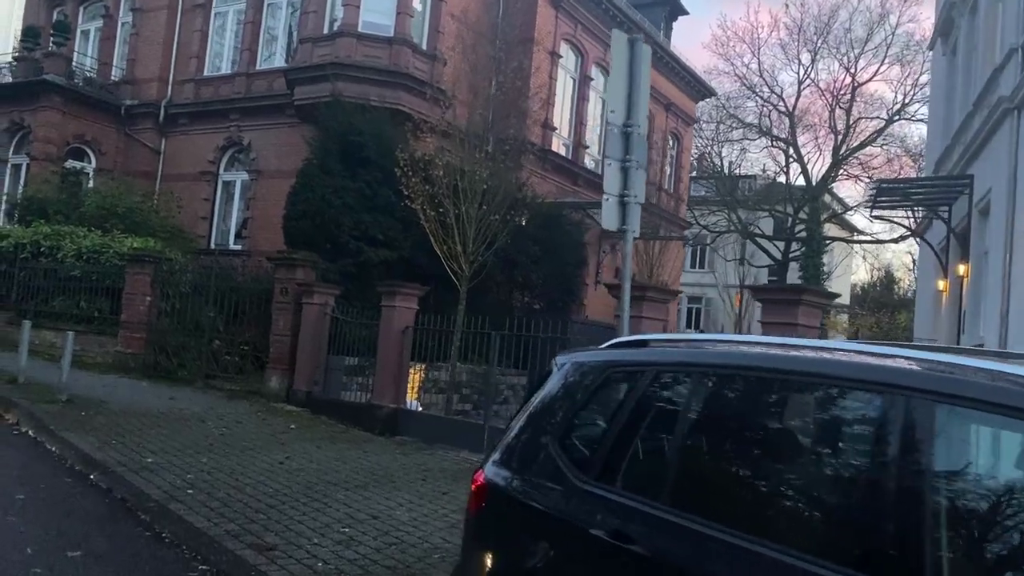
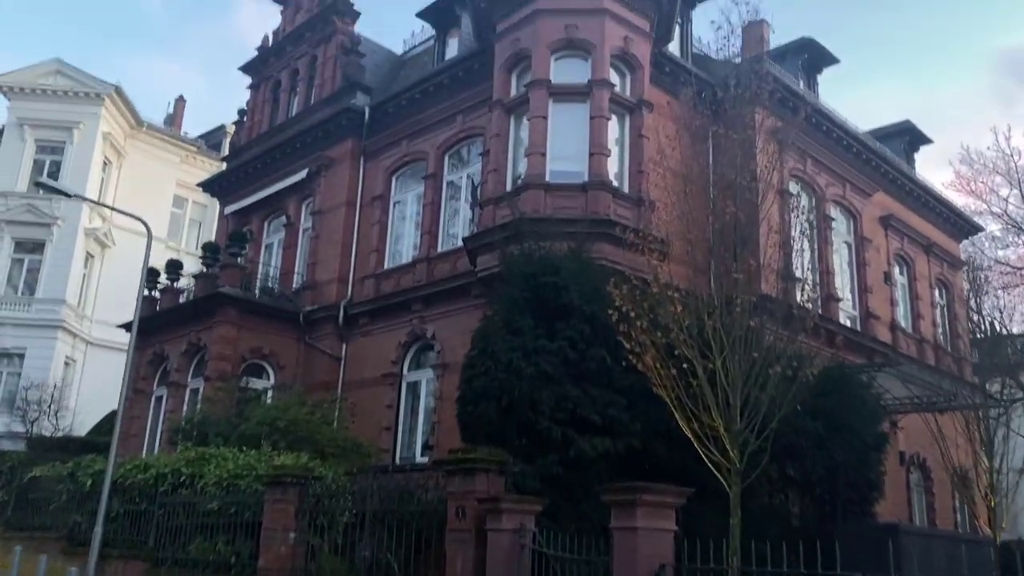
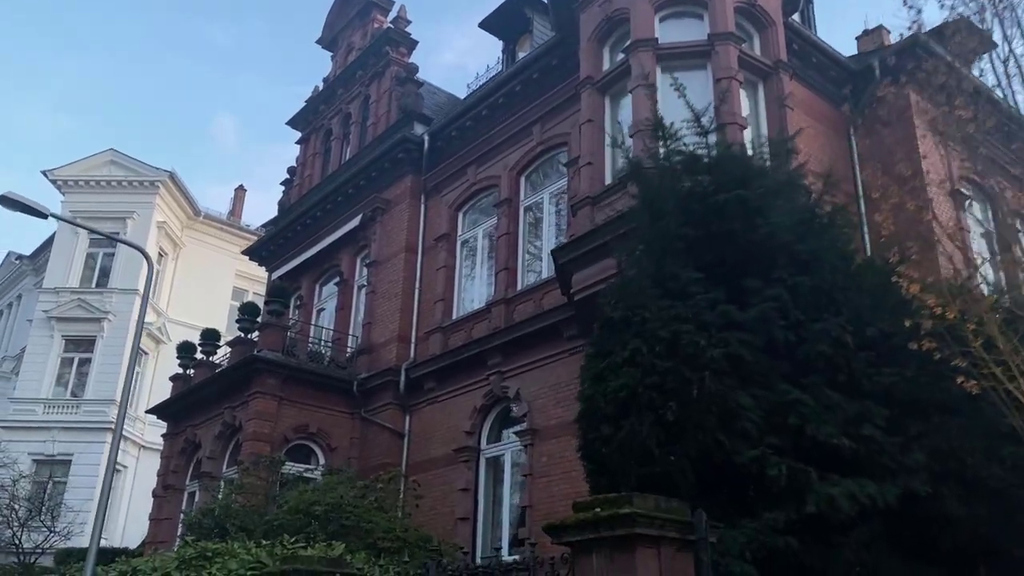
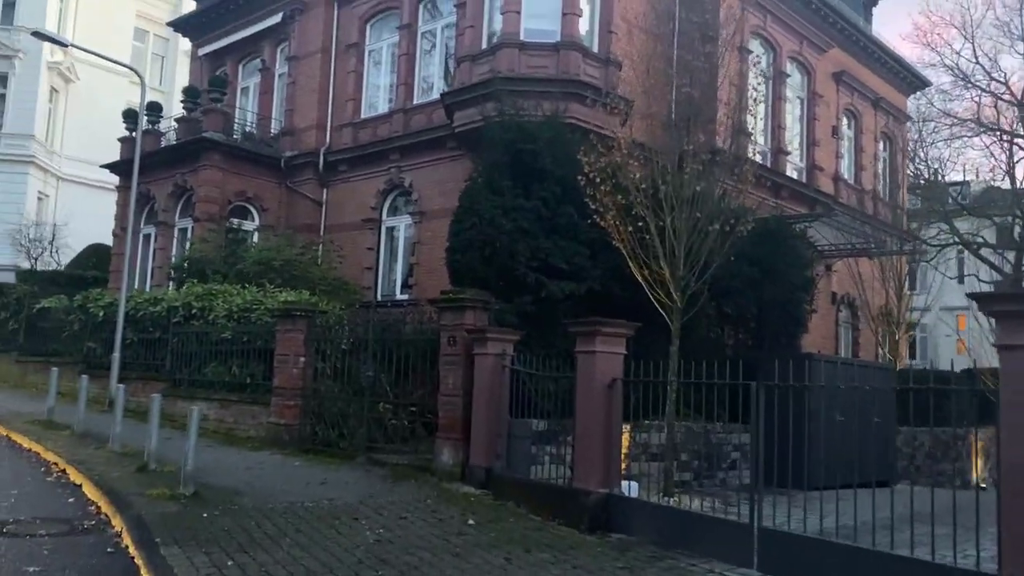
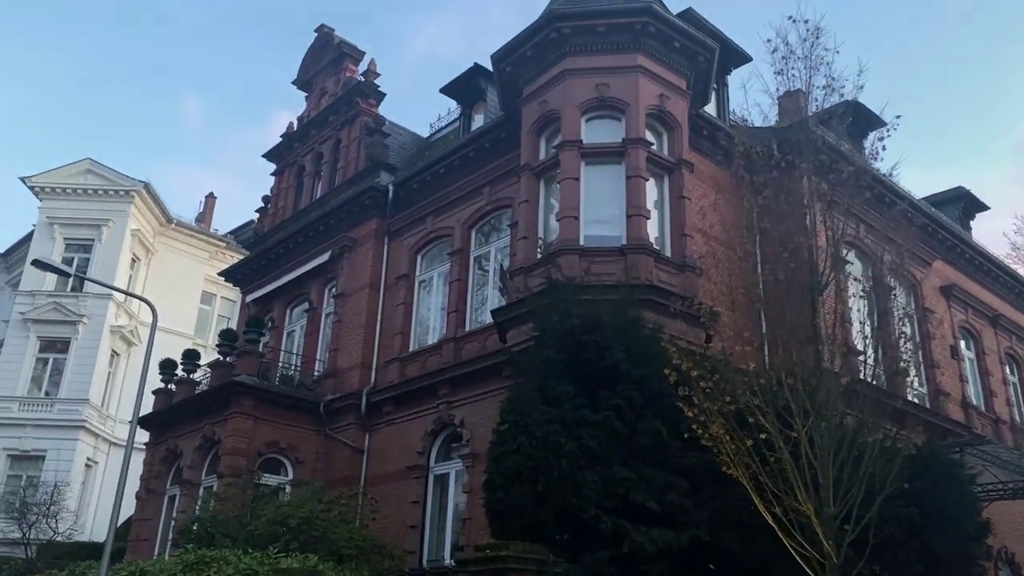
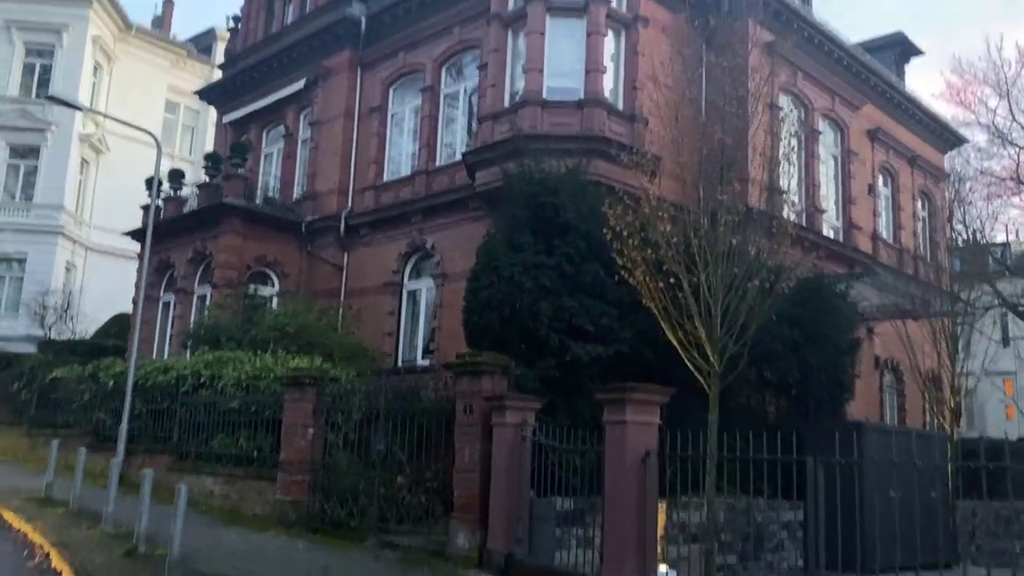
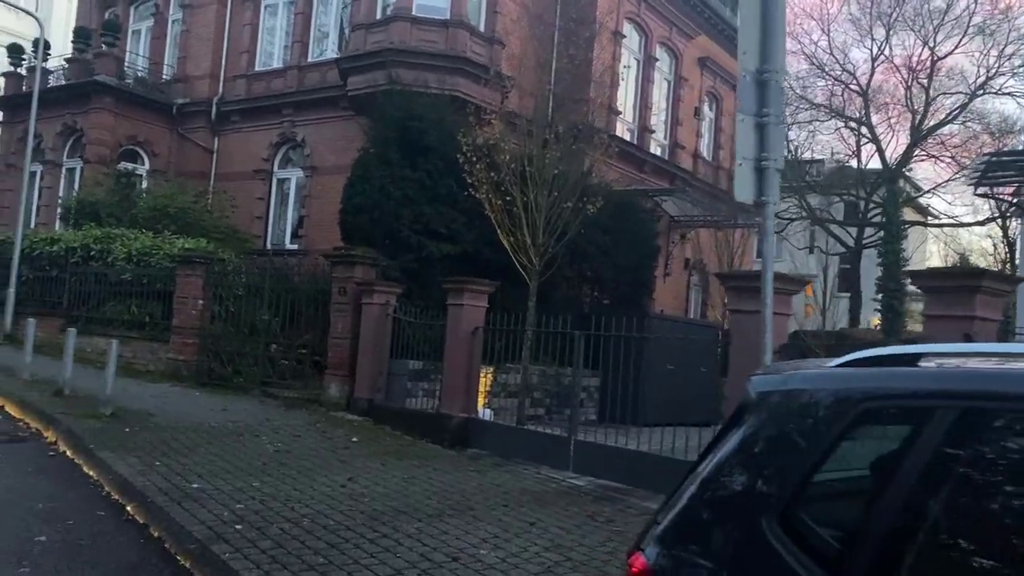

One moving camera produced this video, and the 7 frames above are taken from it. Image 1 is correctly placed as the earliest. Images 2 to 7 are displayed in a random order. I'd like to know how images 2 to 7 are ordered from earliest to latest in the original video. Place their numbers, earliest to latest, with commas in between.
7, 4, 6, 2, 5, 3
